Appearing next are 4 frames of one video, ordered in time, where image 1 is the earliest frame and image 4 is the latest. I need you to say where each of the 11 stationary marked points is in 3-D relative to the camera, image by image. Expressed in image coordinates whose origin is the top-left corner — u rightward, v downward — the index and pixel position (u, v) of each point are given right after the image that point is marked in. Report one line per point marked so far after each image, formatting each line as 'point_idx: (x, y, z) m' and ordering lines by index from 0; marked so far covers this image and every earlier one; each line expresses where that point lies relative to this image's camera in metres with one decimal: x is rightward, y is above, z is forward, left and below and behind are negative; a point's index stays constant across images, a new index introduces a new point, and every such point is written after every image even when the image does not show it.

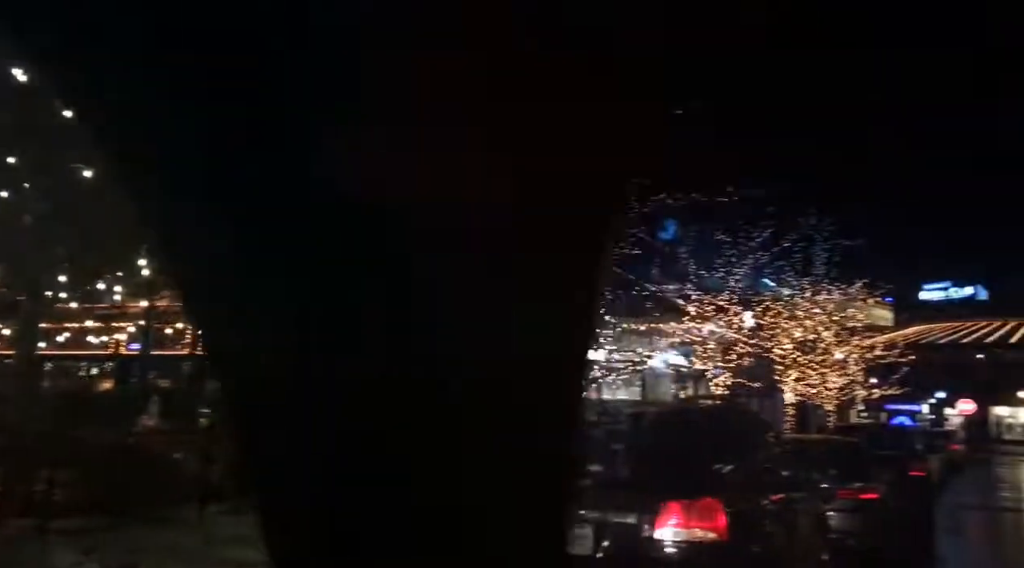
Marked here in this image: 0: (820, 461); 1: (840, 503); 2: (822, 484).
0: (+4.0, -2.3, +11.6) m
1: (+4.0, -2.7, +11.0) m
2: (+3.8, -2.4, +11.1) m
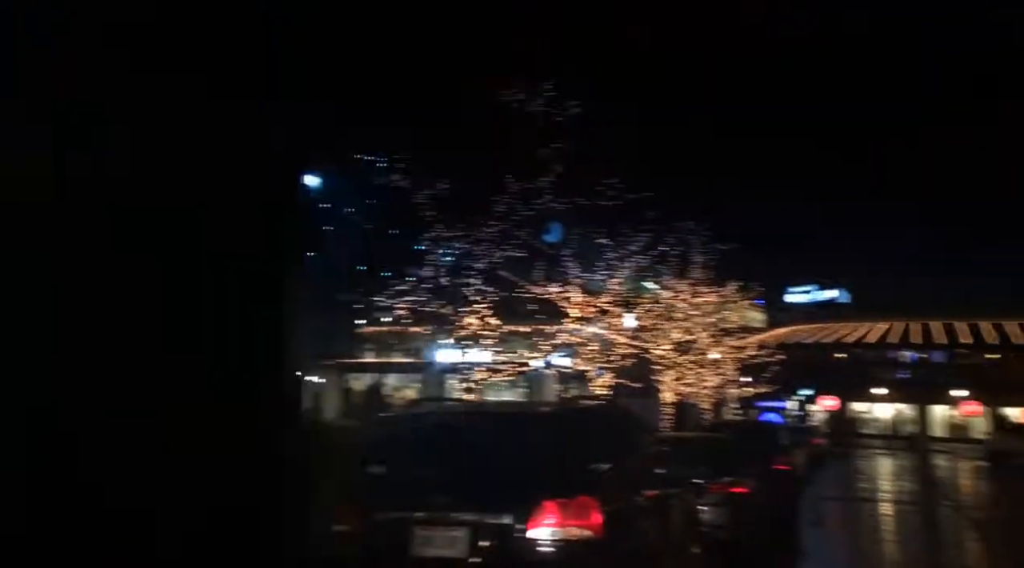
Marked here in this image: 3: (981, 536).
0: (+2.4, -2.3, +12.1) m
1: (+2.5, -2.7, +11.4) m
2: (+2.3, -2.5, +11.5) m
3: (+9.7, -5.2, +18.7) m
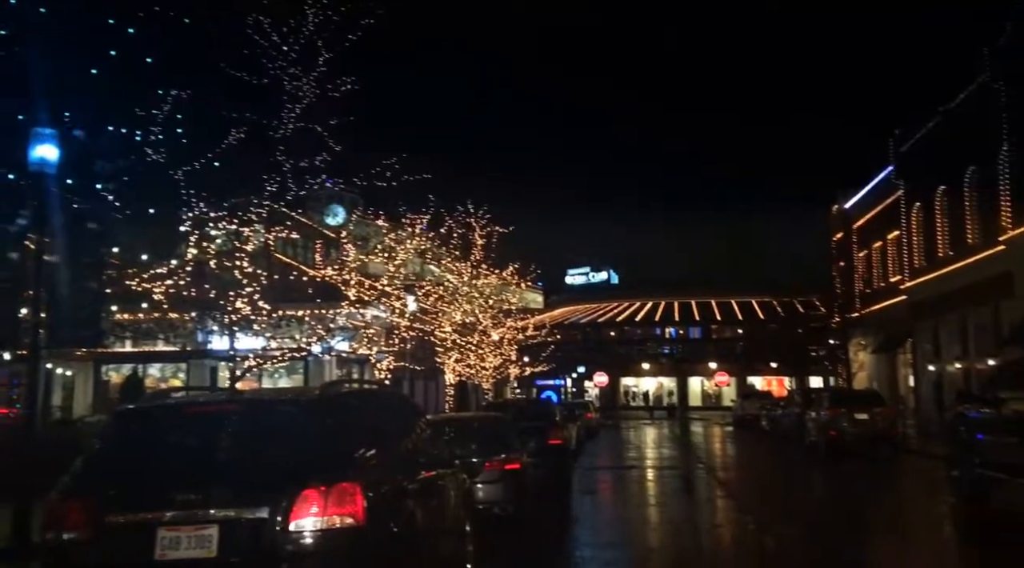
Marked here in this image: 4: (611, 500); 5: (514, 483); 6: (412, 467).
0: (-0.6, -2.1, +12.2) m
1: (-0.3, -2.5, +11.6) m
2: (-0.6, -2.2, +11.6) m
3: (+4.9, -4.8, +20.4) m
4: (+1.9, -4.2, +17.4) m
5: (0.0, -2.6, +11.8) m
6: (-0.7, -1.3, +6.8) m
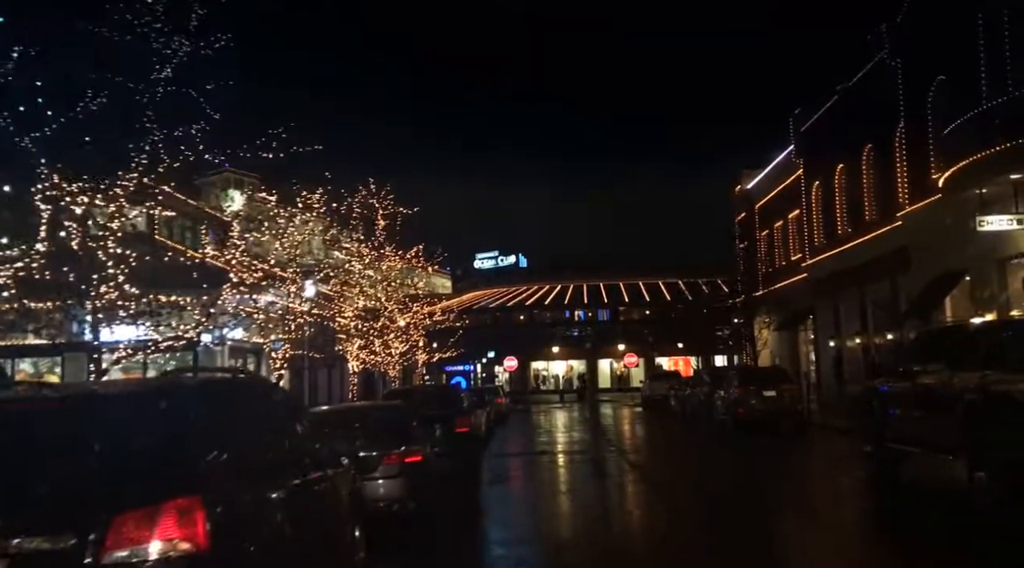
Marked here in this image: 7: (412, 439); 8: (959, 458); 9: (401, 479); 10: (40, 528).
0: (-1.8, -1.8, +11.3) m
1: (-1.5, -2.2, +10.7) m
2: (-1.7, -2.0, +10.7) m
3: (+2.9, -4.3, +20.0) m
4: (+0.2, -3.8, +16.7) m
5: (-1.2, -2.4, +11.0) m
6: (-1.5, -1.2, +5.8) m
7: (-1.3, -2.0, +11.5) m
8: (+5.7, -2.2, +11.5) m
9: (-1.3, -2.3, +10.7) m
10: (-1.9, -1.0, +3.7) m
